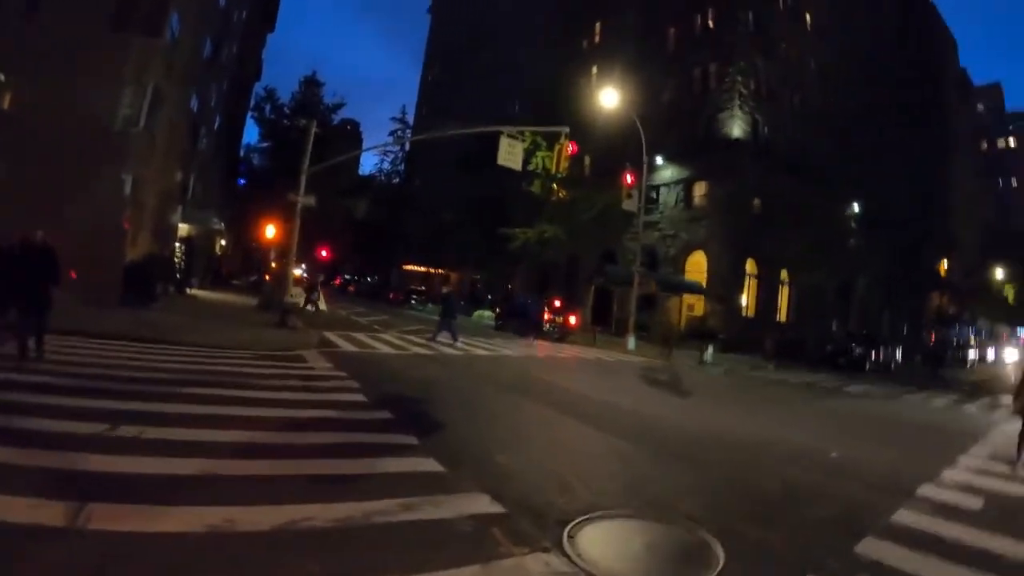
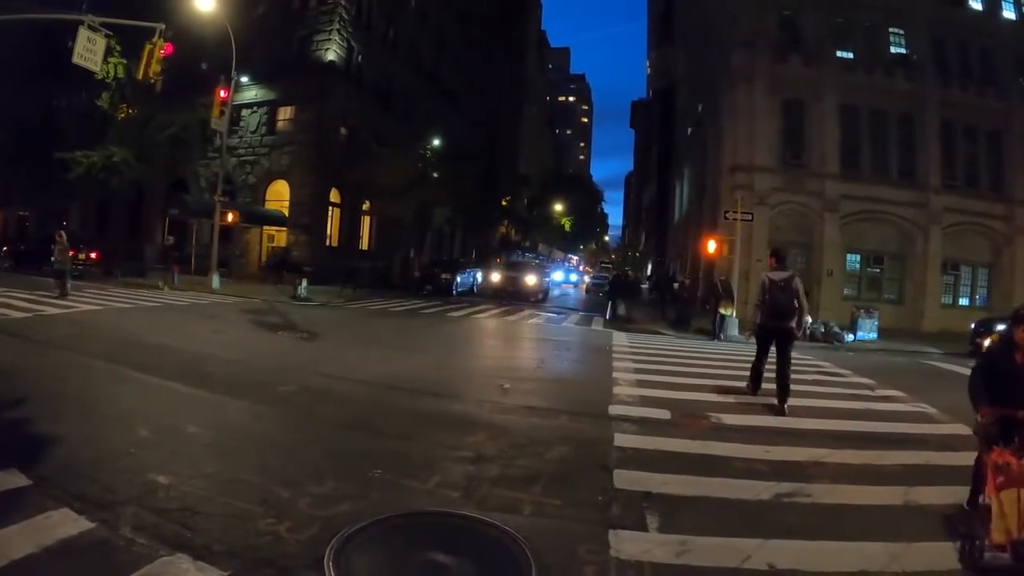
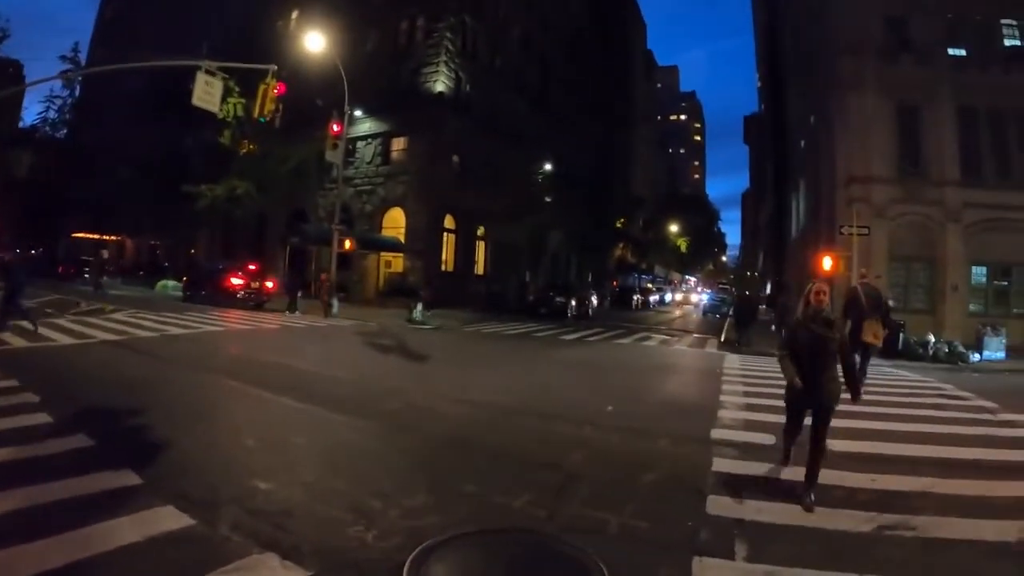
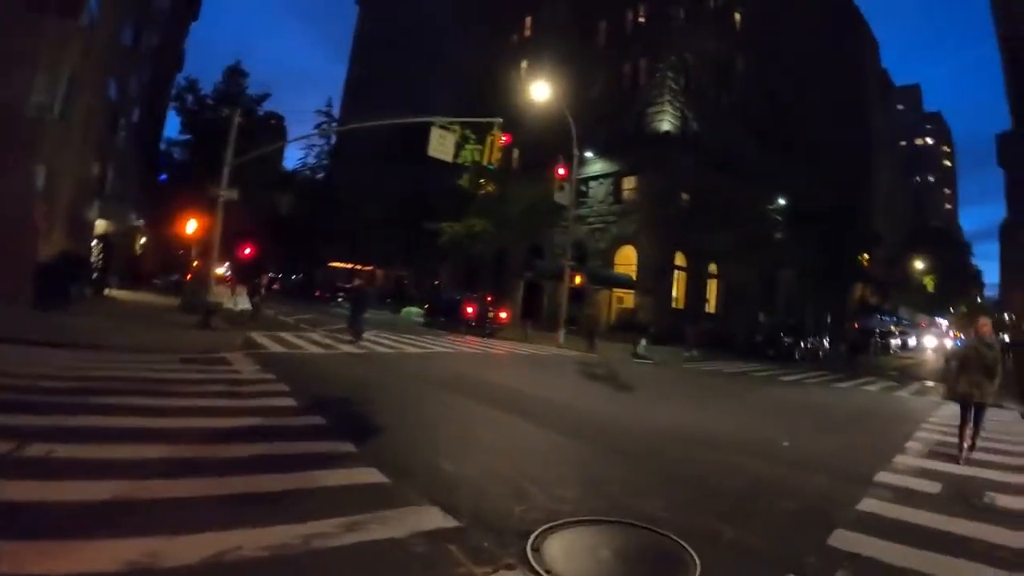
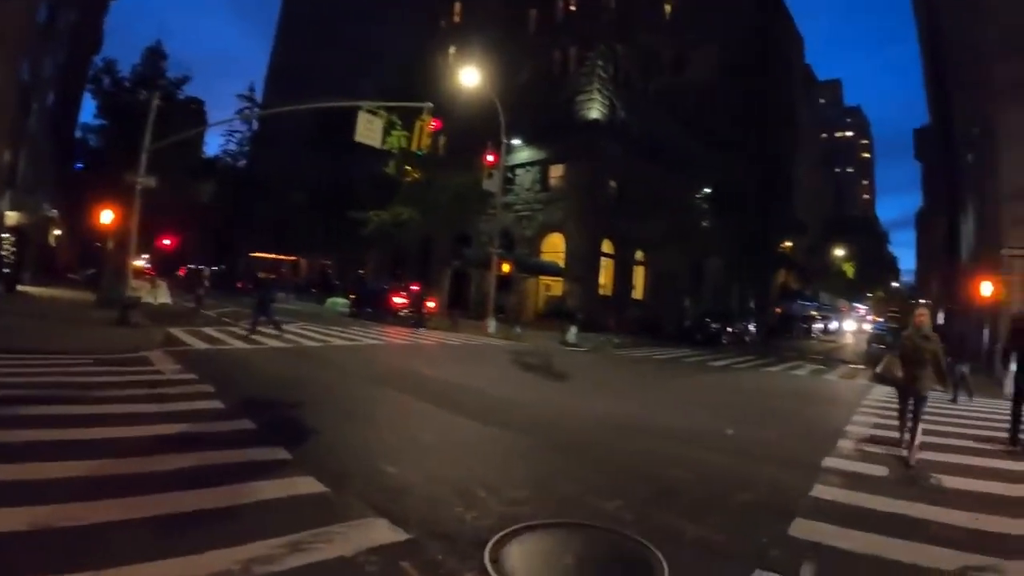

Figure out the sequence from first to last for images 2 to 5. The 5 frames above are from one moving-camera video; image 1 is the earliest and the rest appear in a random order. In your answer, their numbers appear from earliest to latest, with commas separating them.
4, 5, 3, 2
